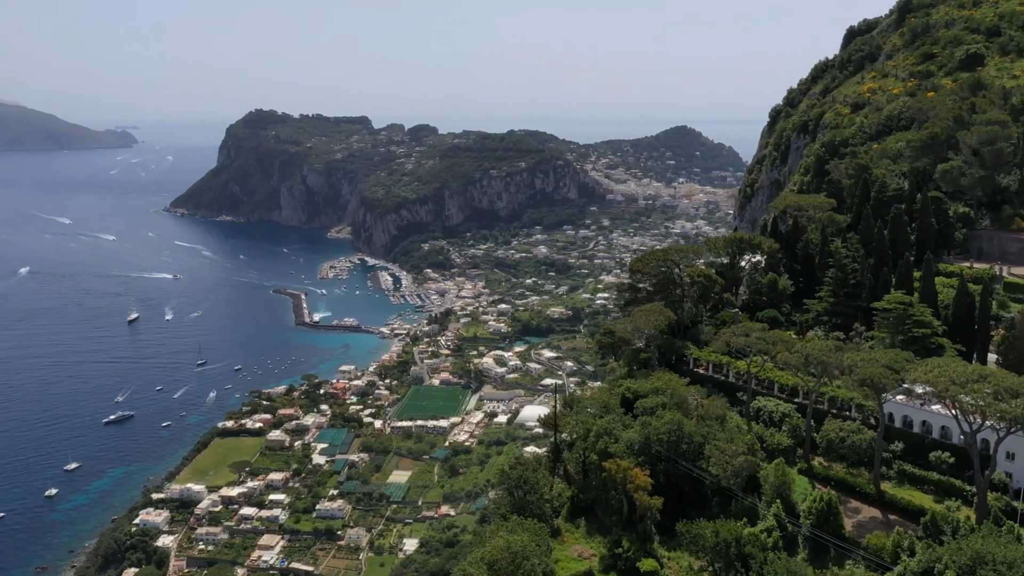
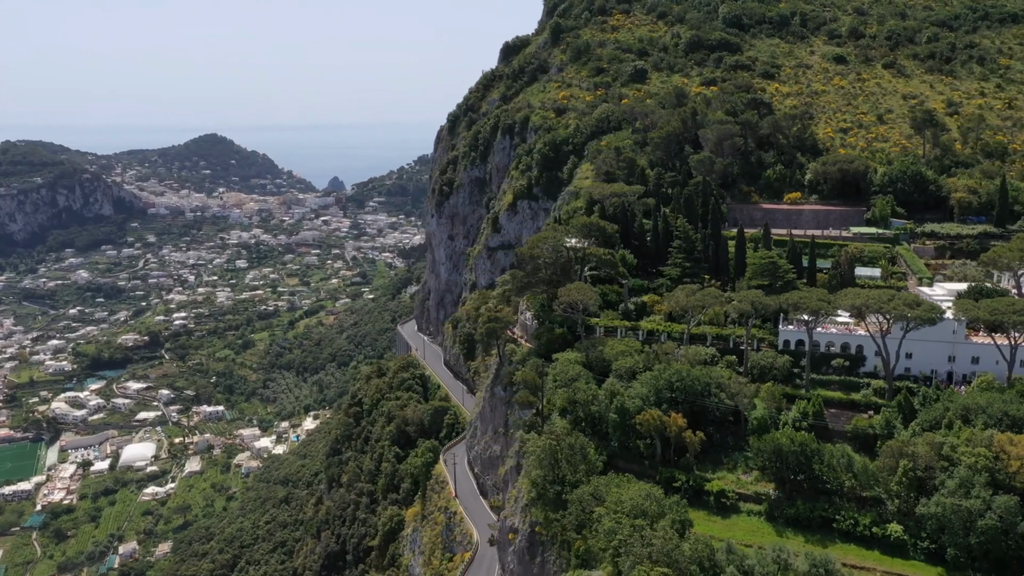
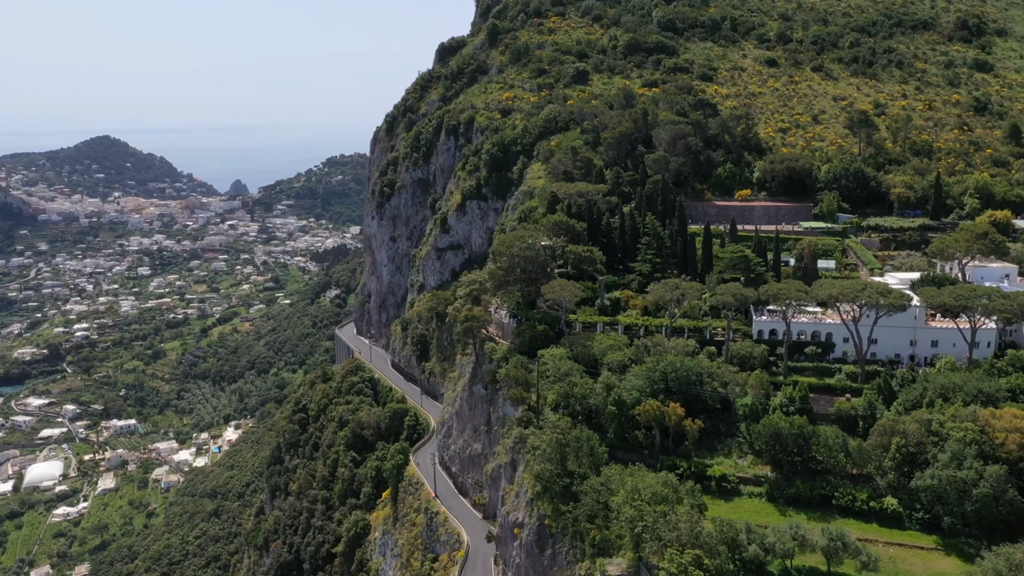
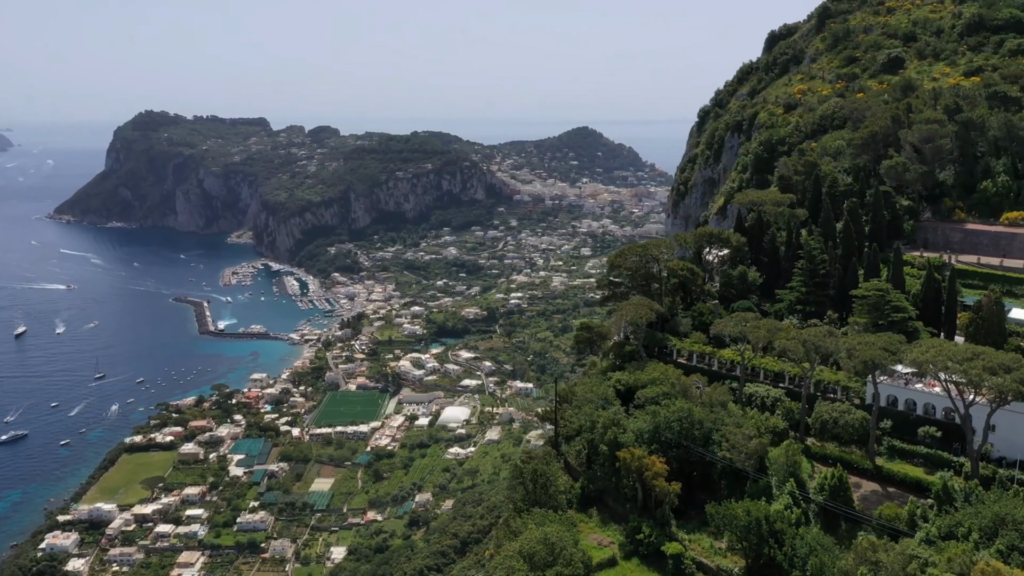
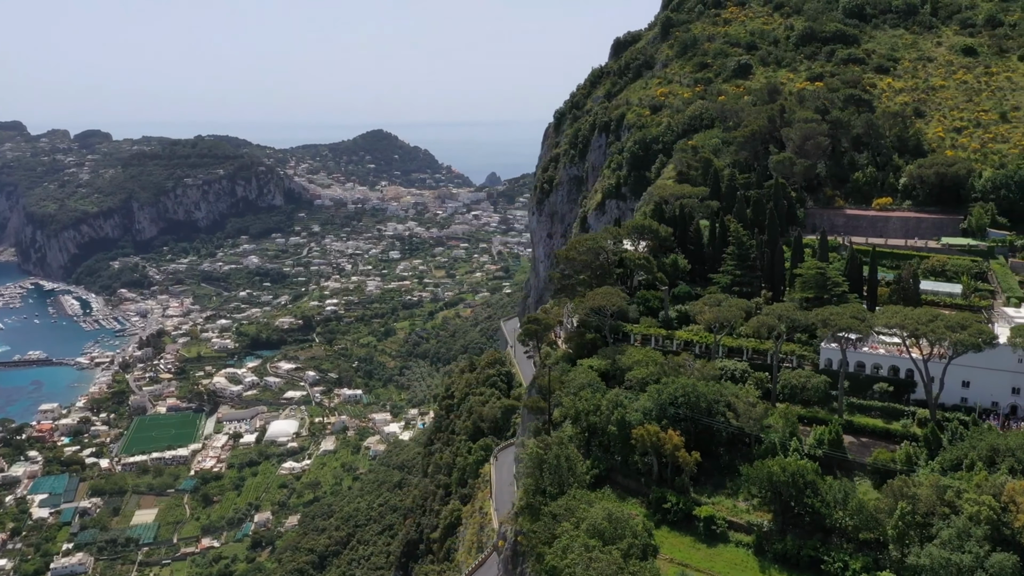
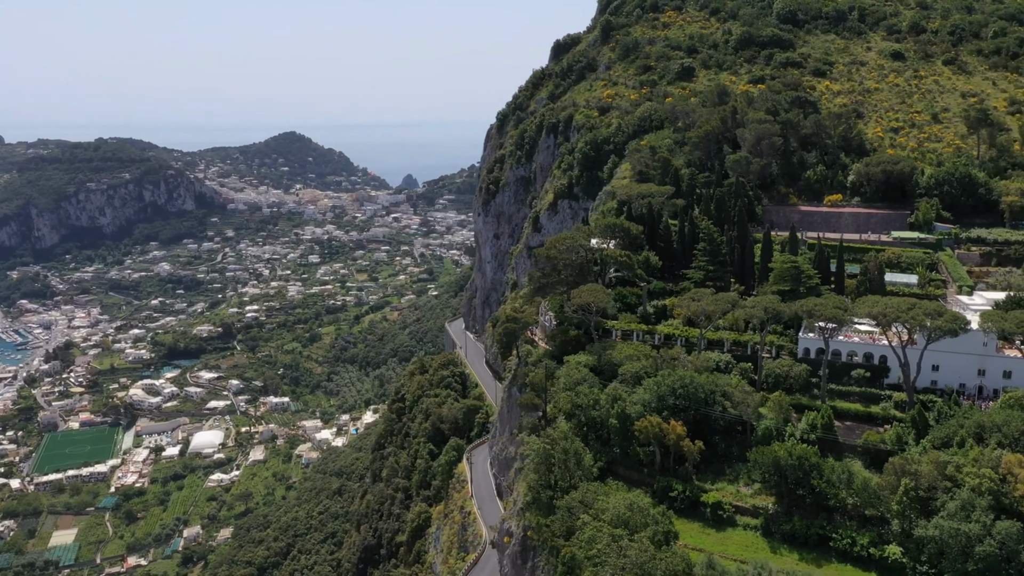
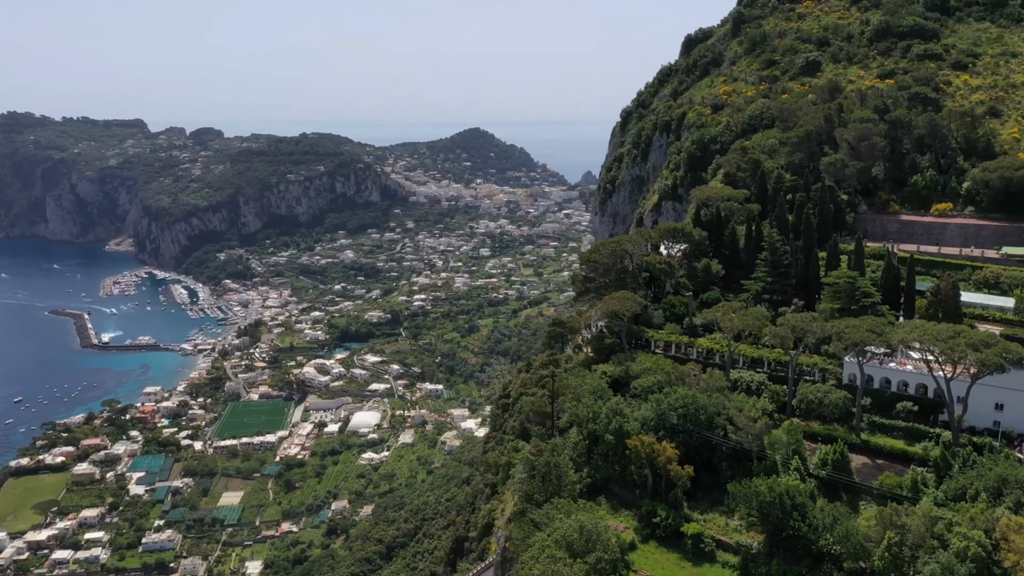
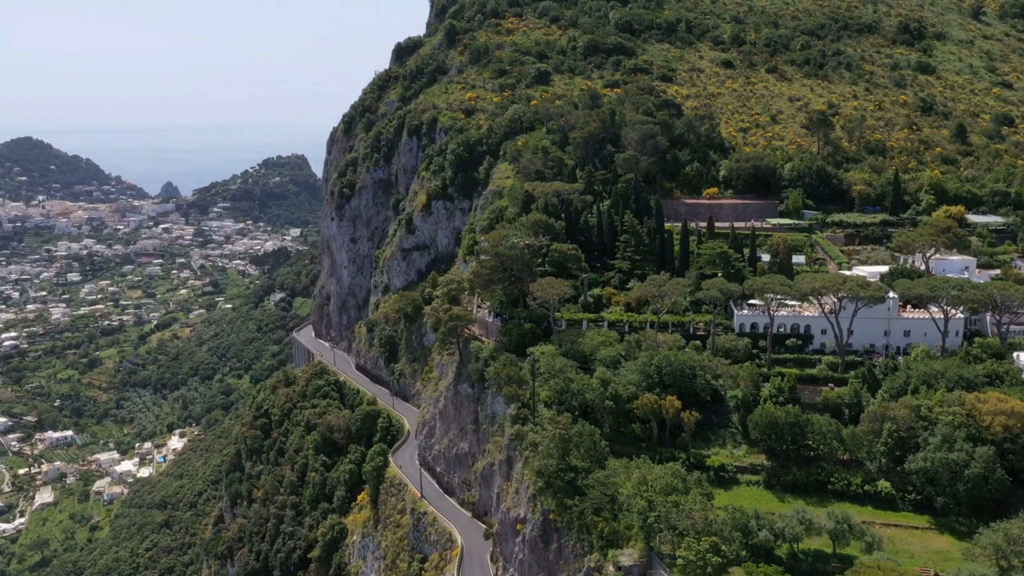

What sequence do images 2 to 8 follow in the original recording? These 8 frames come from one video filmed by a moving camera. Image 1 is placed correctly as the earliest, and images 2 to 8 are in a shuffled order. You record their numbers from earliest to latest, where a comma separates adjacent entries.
4, 7, 5, 6, 2, 3, 8
